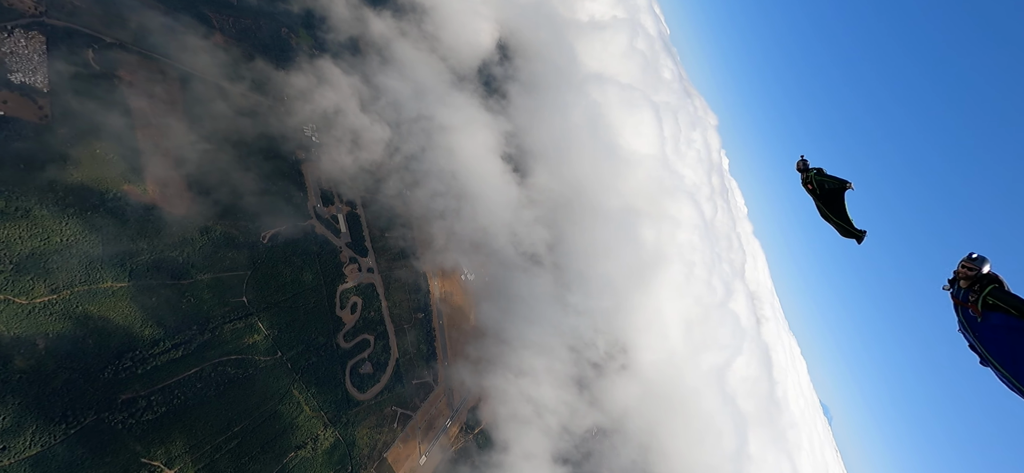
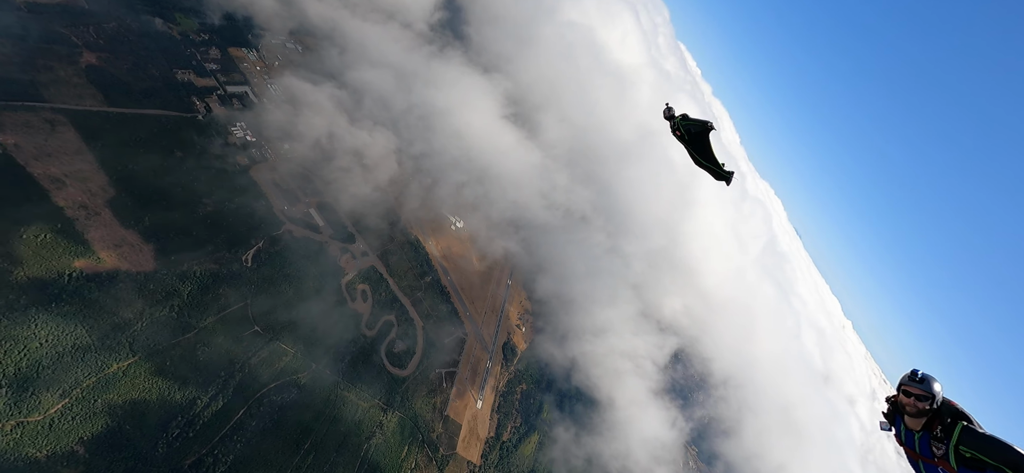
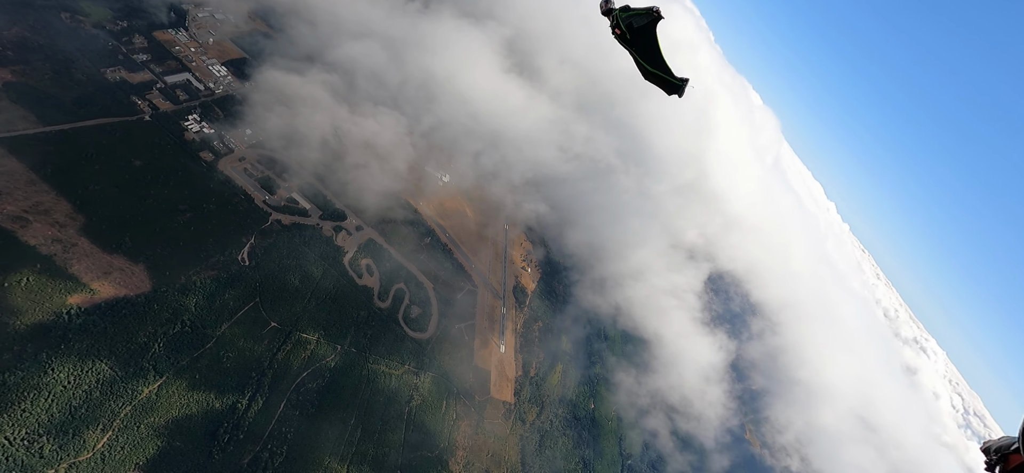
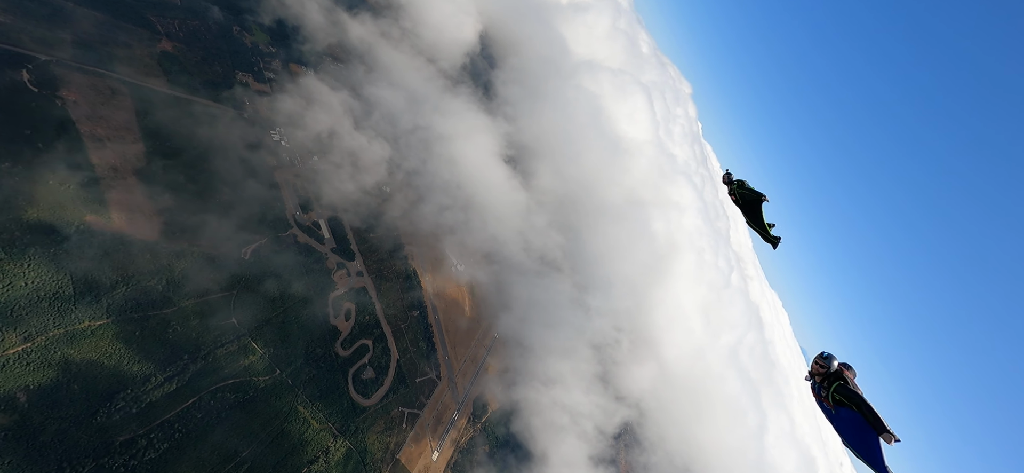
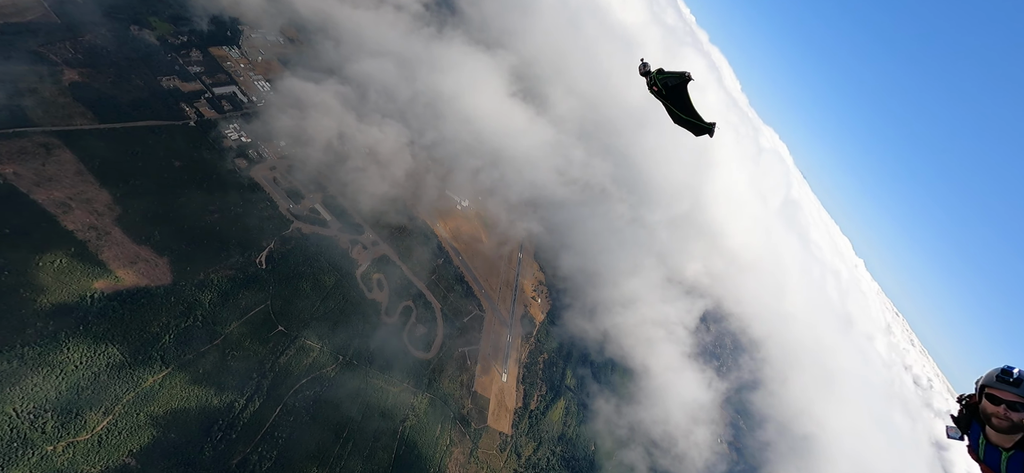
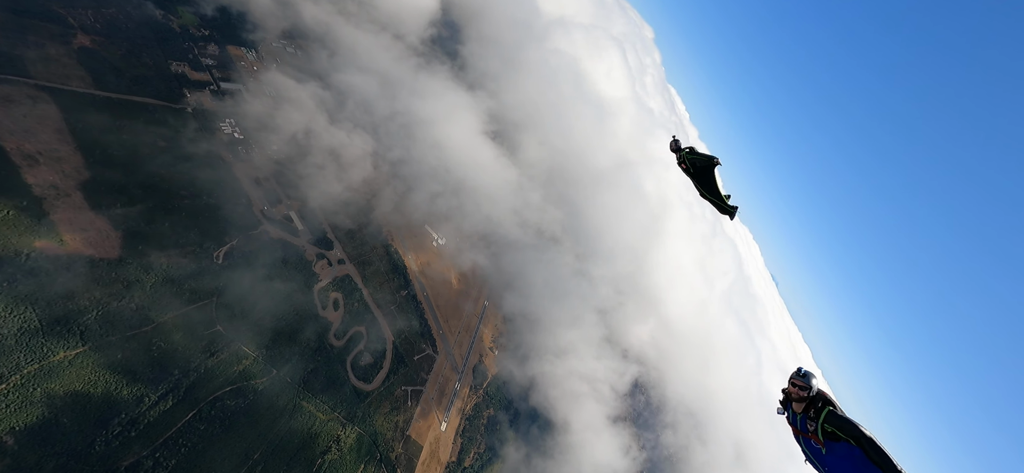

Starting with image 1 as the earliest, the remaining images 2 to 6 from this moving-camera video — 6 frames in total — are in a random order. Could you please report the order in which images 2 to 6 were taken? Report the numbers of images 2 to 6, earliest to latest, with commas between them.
4, 6, 2, 5, 3
